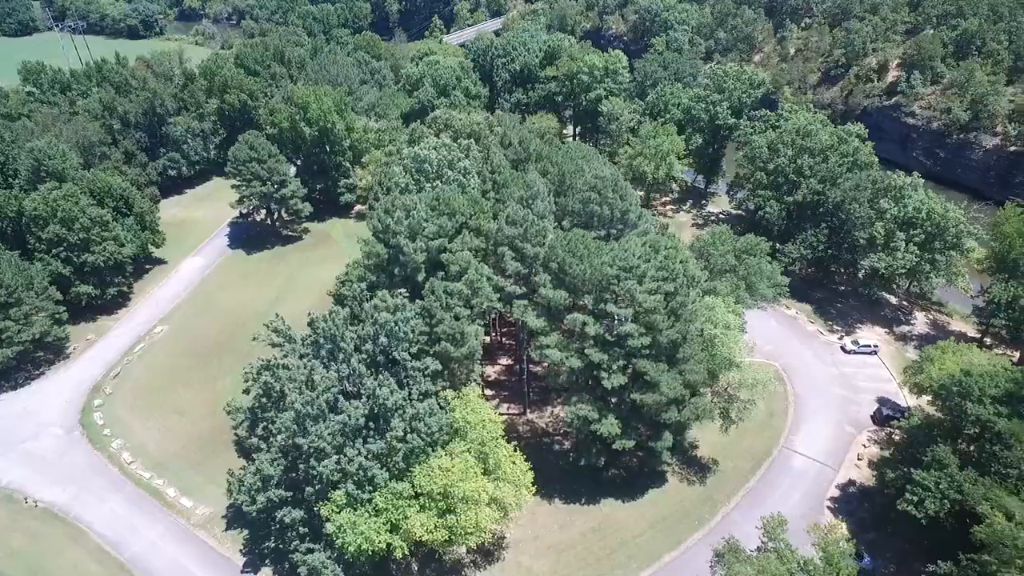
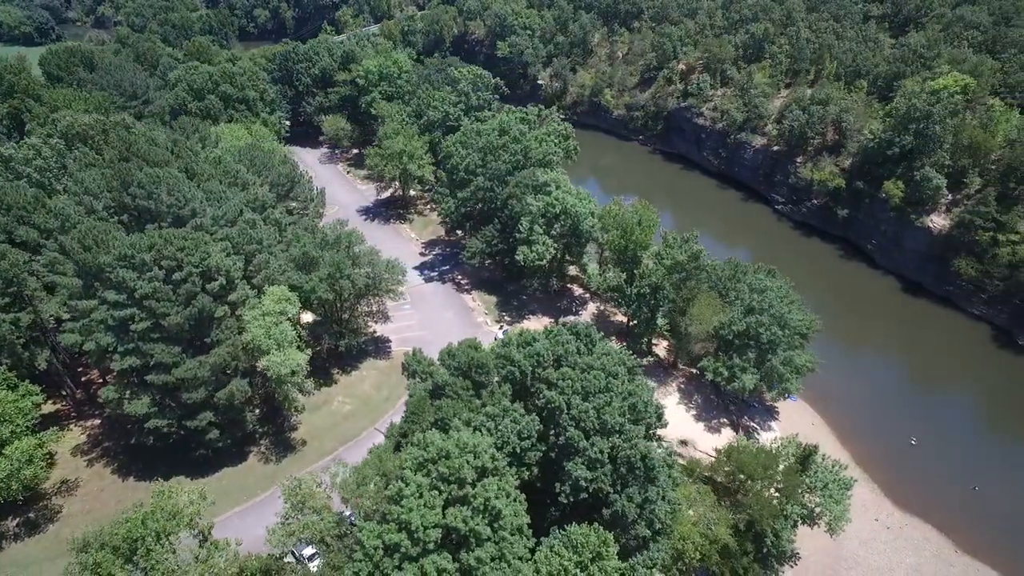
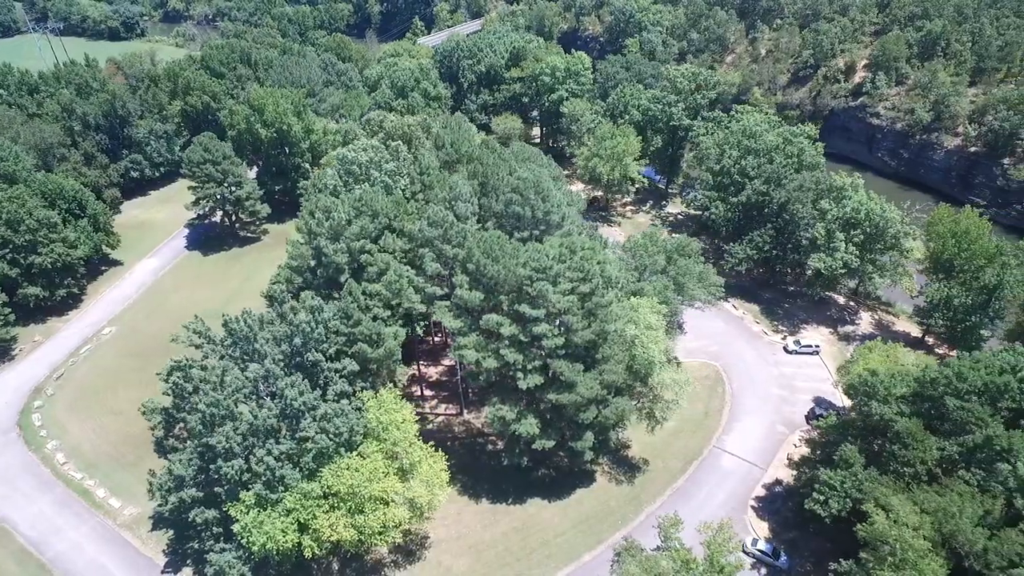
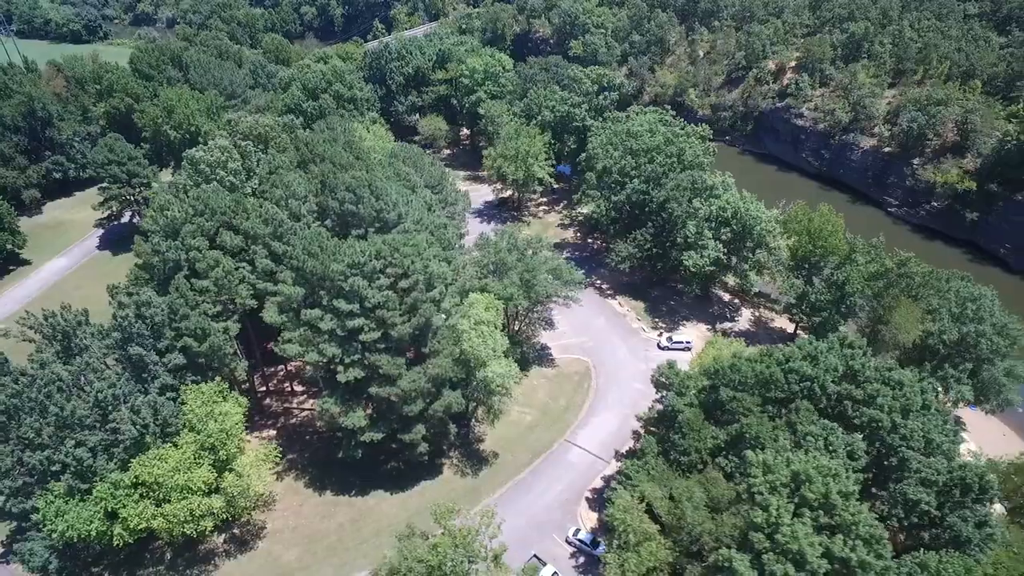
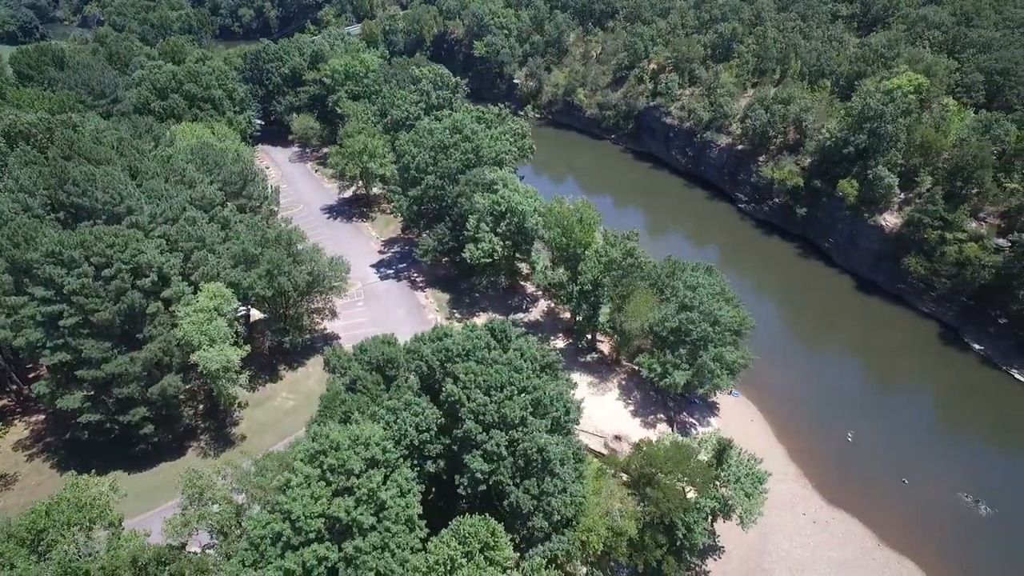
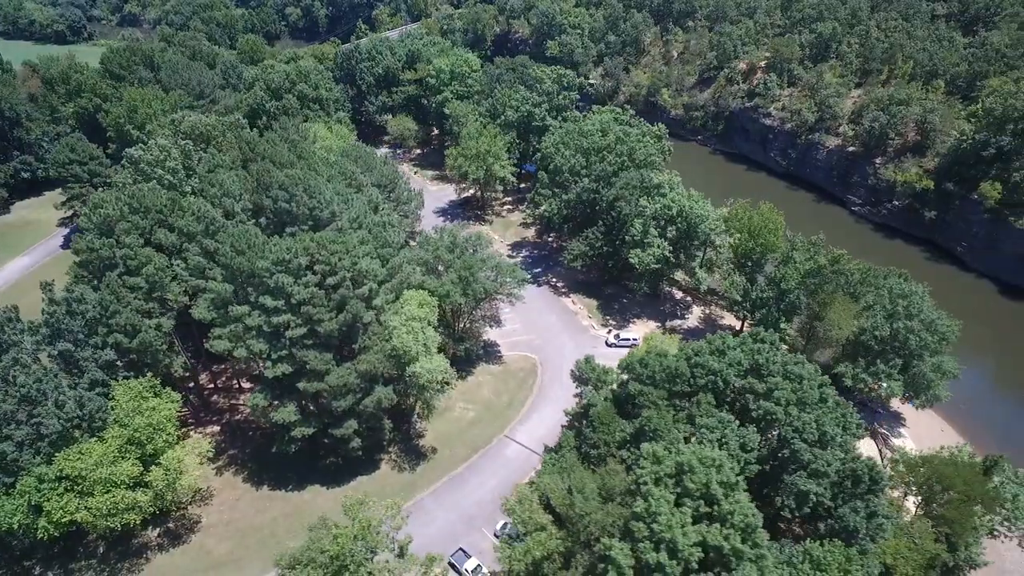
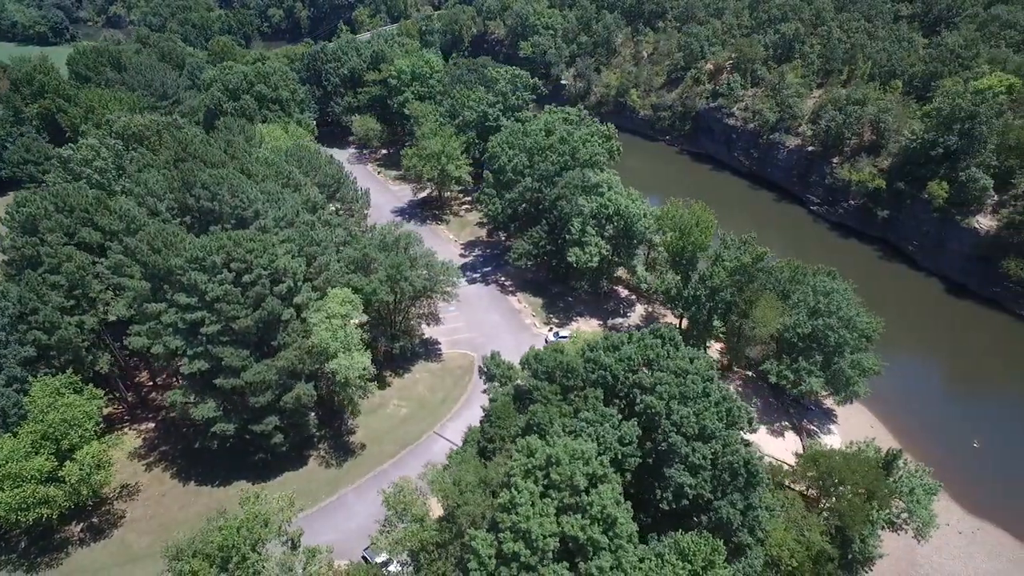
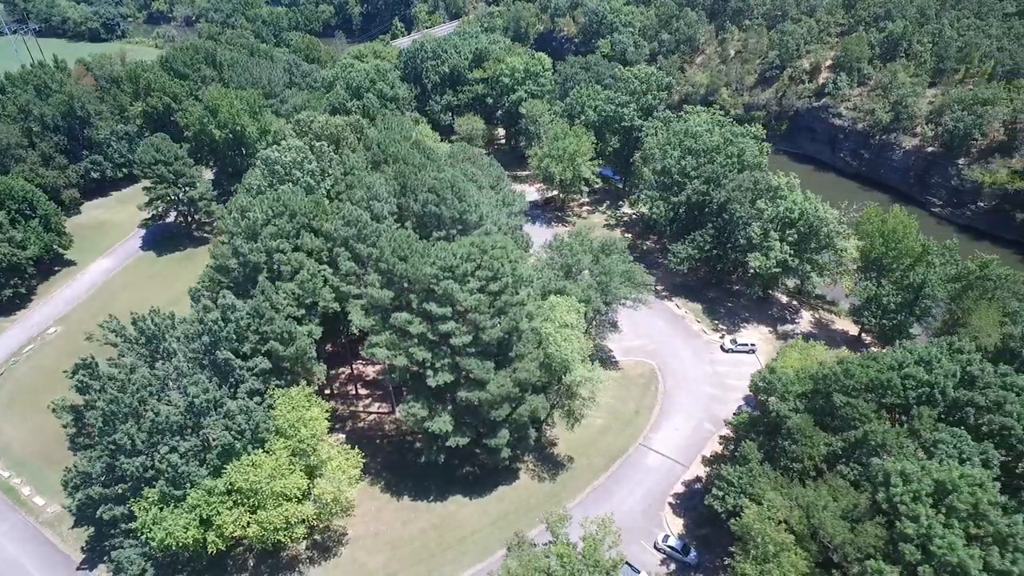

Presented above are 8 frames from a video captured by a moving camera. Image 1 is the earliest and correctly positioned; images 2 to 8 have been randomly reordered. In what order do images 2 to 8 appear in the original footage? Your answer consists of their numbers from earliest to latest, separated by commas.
3, 8, 4, 6, 7, 2, 5
